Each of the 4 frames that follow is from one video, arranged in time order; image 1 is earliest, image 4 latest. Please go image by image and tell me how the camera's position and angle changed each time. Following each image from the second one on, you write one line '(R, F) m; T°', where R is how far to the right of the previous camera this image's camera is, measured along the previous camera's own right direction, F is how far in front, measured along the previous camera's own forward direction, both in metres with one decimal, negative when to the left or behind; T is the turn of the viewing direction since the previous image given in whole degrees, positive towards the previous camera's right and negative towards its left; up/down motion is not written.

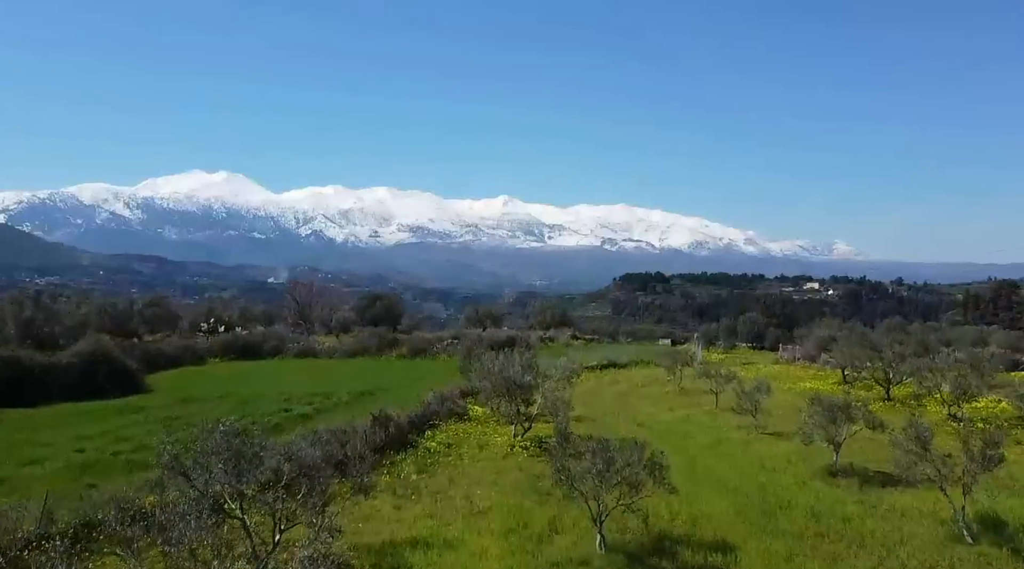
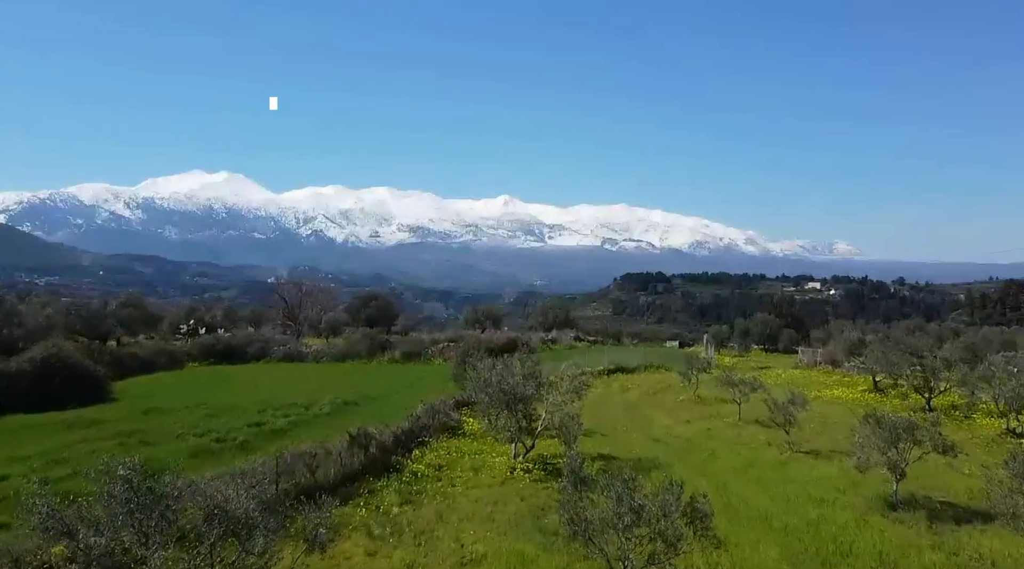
(0.0, +4.1) m; 0°
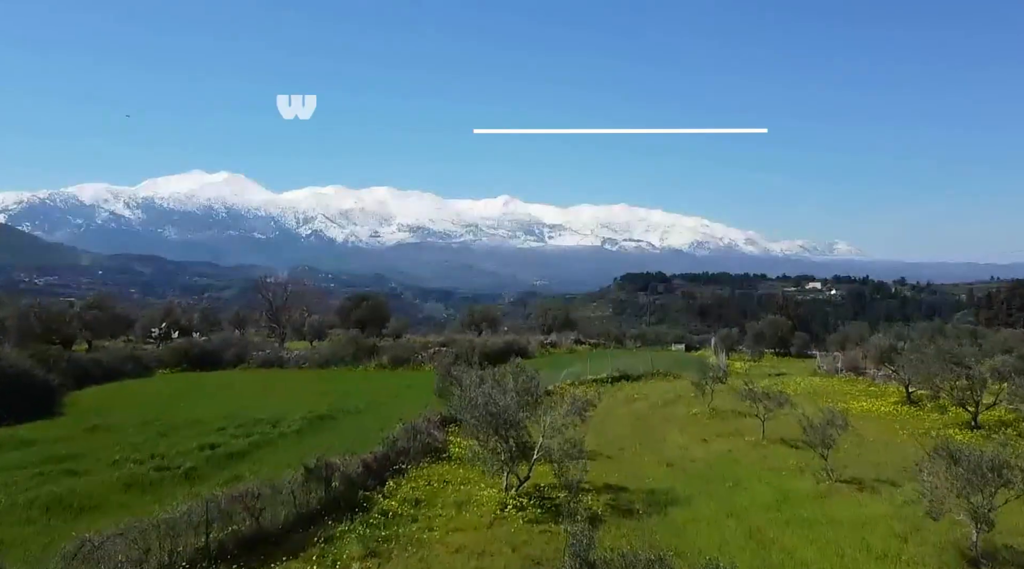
(+0.2, +4.2) m; 0°
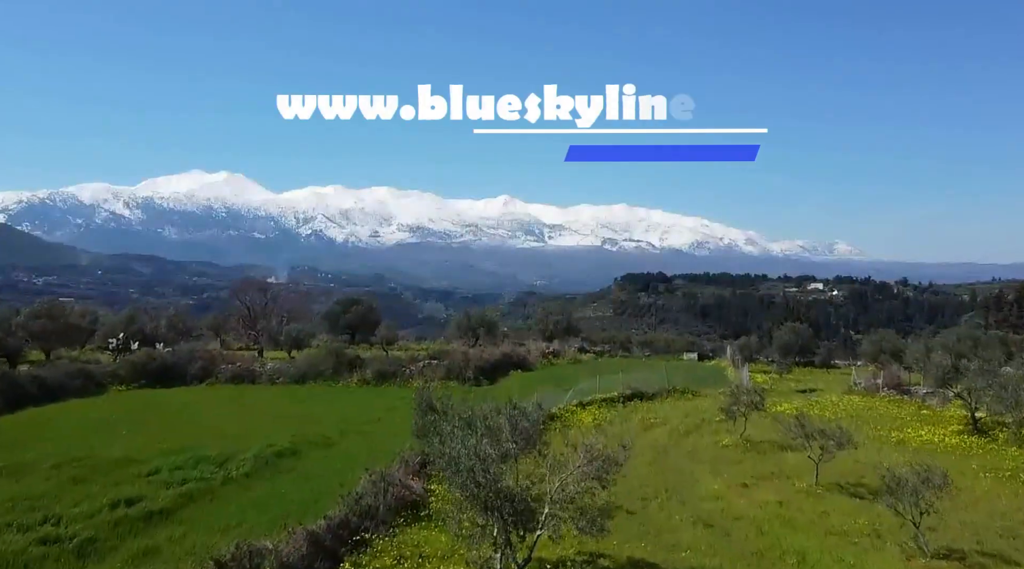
(+0.1, +5.9) m; 0°
